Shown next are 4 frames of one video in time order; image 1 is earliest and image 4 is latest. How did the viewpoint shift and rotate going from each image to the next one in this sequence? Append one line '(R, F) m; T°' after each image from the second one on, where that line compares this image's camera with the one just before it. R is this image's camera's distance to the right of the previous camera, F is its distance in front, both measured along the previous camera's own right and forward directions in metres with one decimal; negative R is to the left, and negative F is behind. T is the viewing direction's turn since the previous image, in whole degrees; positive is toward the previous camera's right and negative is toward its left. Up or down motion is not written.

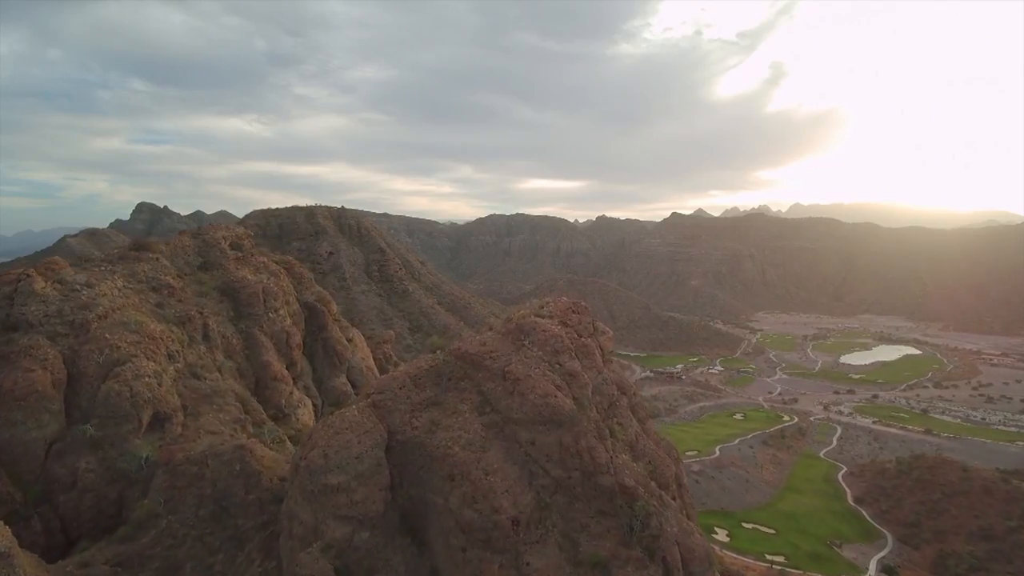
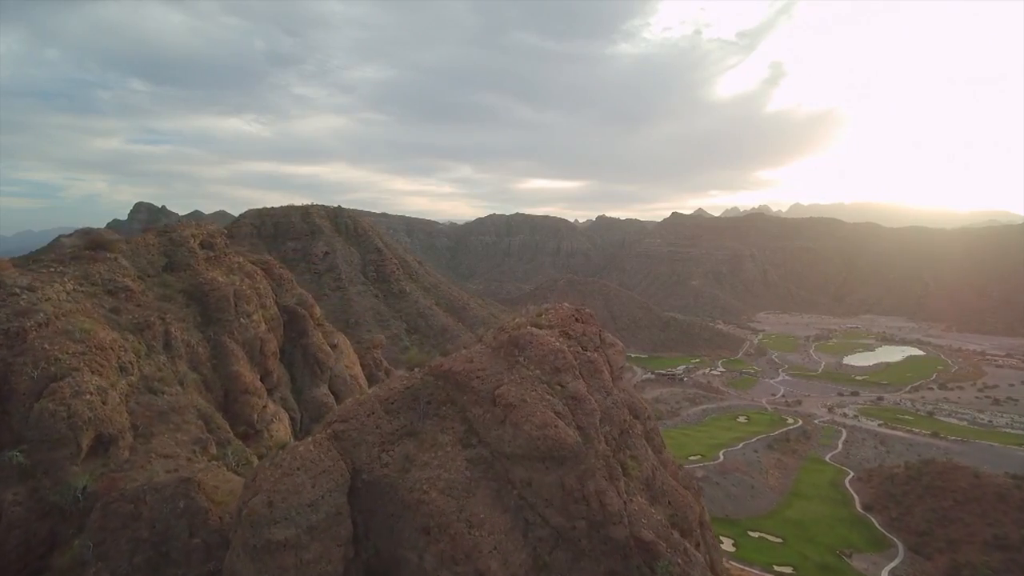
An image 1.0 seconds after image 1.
(+0.1, +1.3) m; 0°
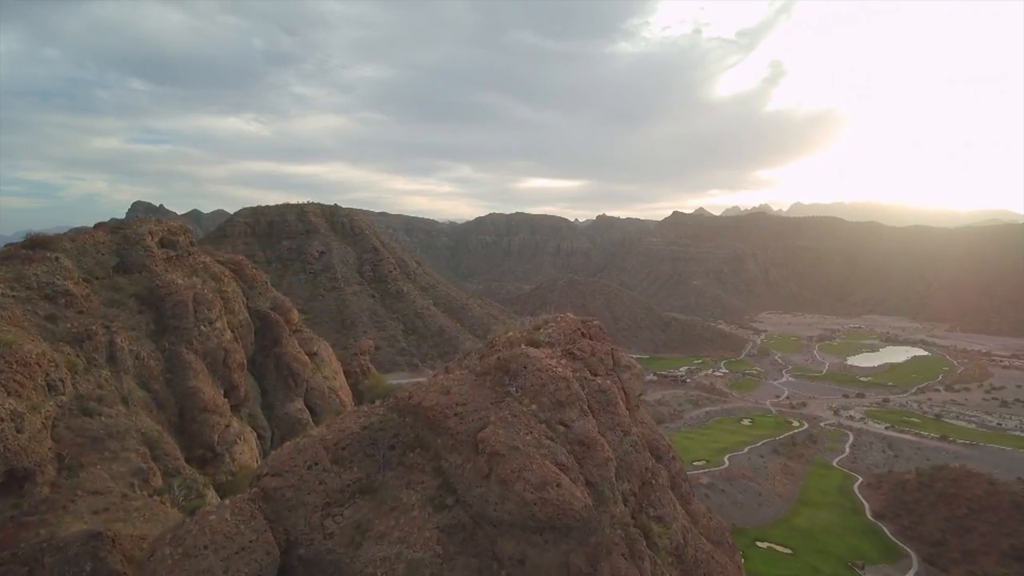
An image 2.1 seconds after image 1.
(+0.1, +1.5) m; 0°
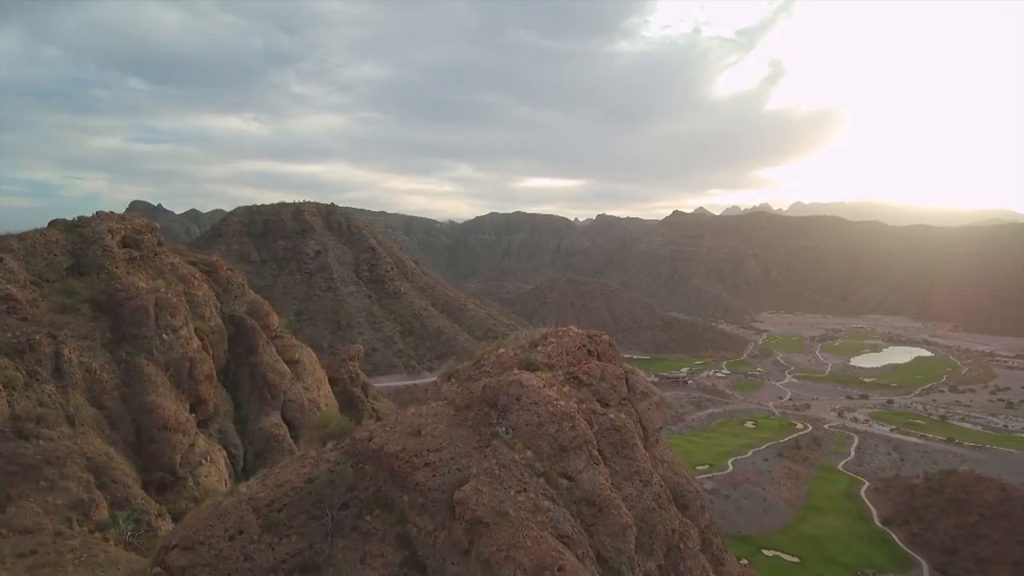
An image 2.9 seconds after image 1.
(+0.1, +1.2) m; 0°
